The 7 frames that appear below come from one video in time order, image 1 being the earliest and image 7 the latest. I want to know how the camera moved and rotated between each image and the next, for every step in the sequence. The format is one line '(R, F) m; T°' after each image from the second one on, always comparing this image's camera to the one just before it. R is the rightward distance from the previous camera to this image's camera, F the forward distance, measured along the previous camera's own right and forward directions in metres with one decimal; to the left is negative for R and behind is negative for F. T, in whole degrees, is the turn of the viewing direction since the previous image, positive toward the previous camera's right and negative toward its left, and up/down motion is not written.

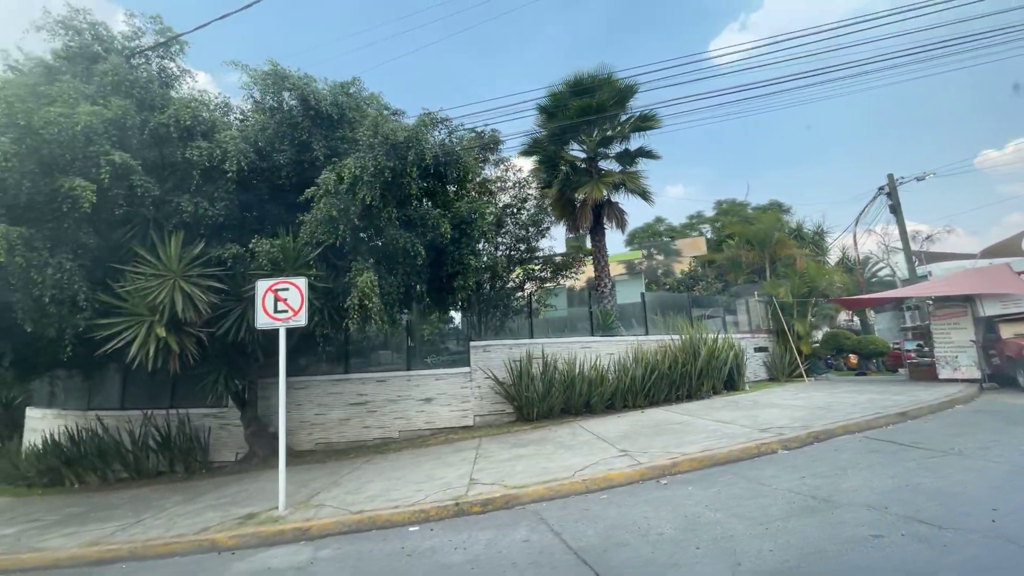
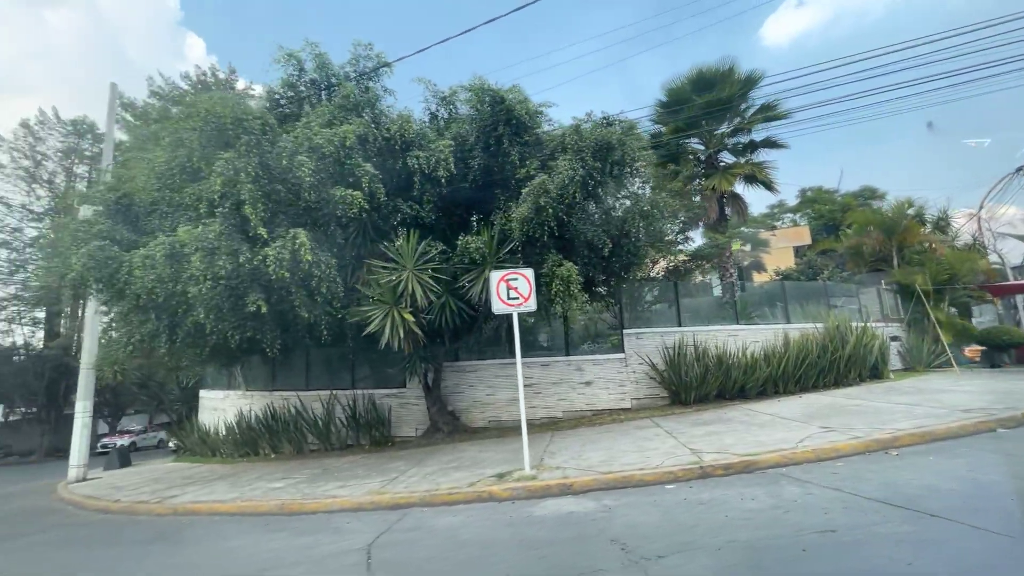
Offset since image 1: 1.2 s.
(-3.5, -1.1) m; -6°
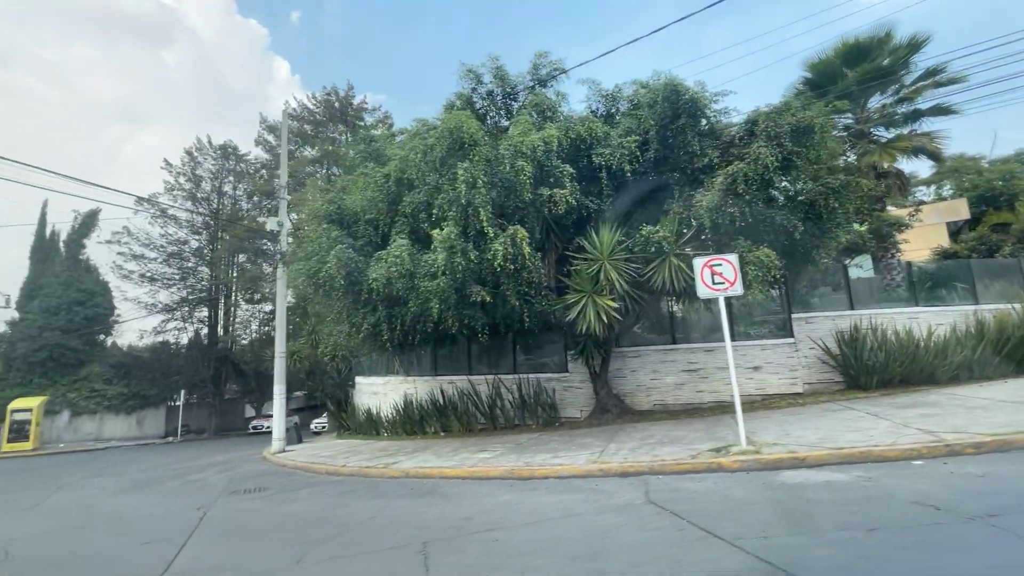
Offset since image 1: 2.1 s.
(-3.0, -1.1) m; -9°
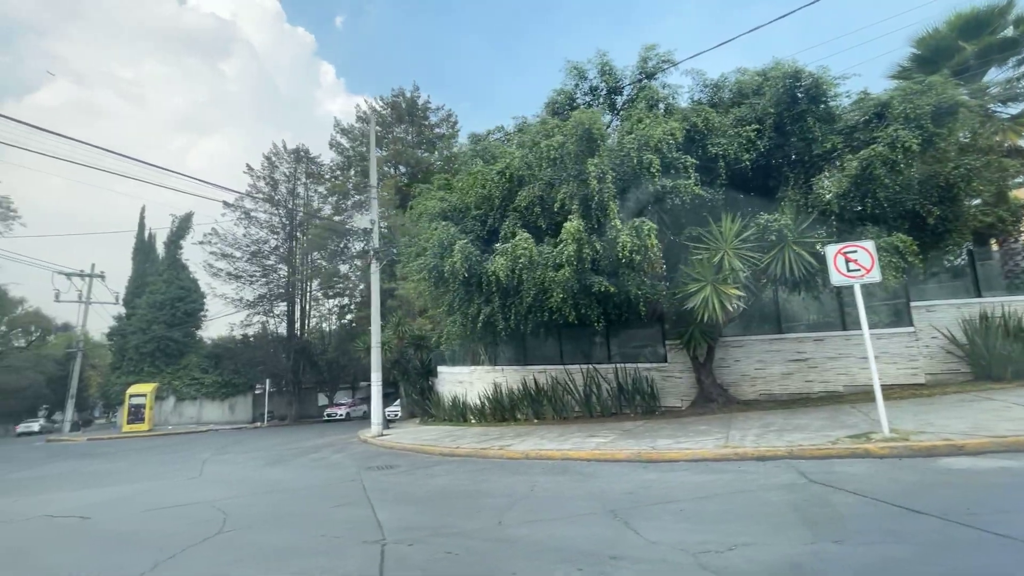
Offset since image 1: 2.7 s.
(-2.1, -0.6) m; -5°
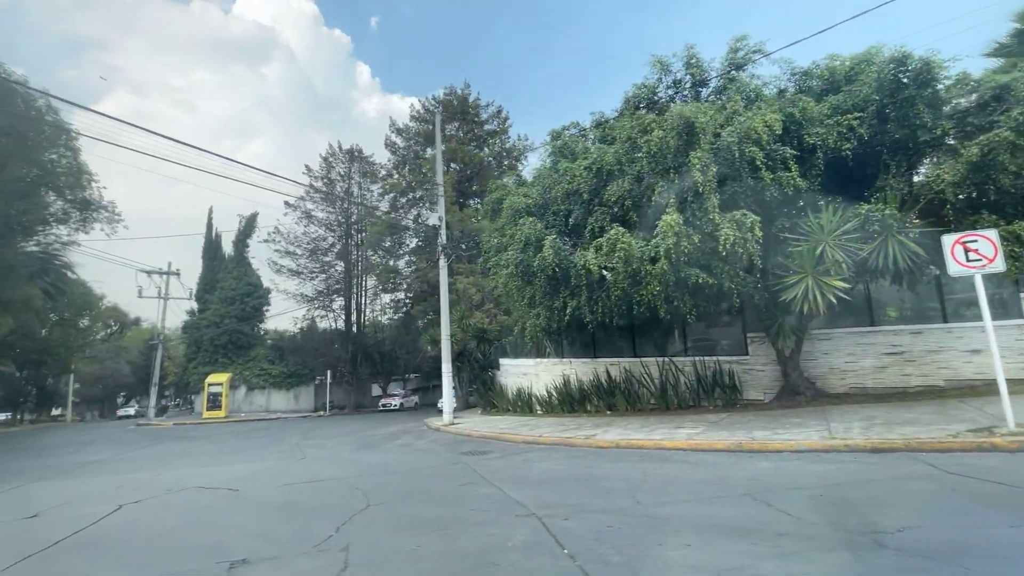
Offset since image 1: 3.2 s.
(-1.7, -0.5) m; -4°
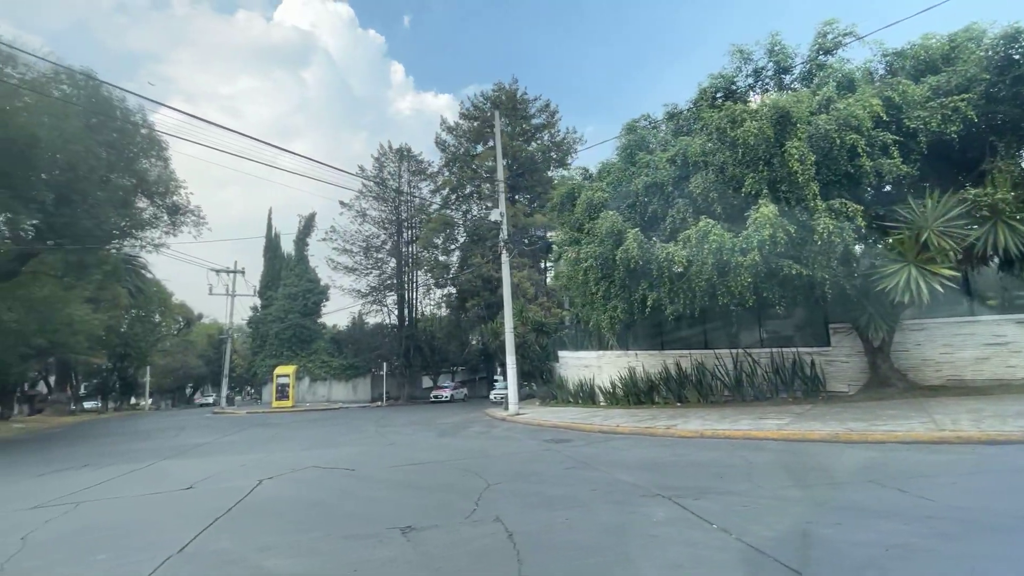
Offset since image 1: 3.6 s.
(-1.5, -0.5) m; -5°
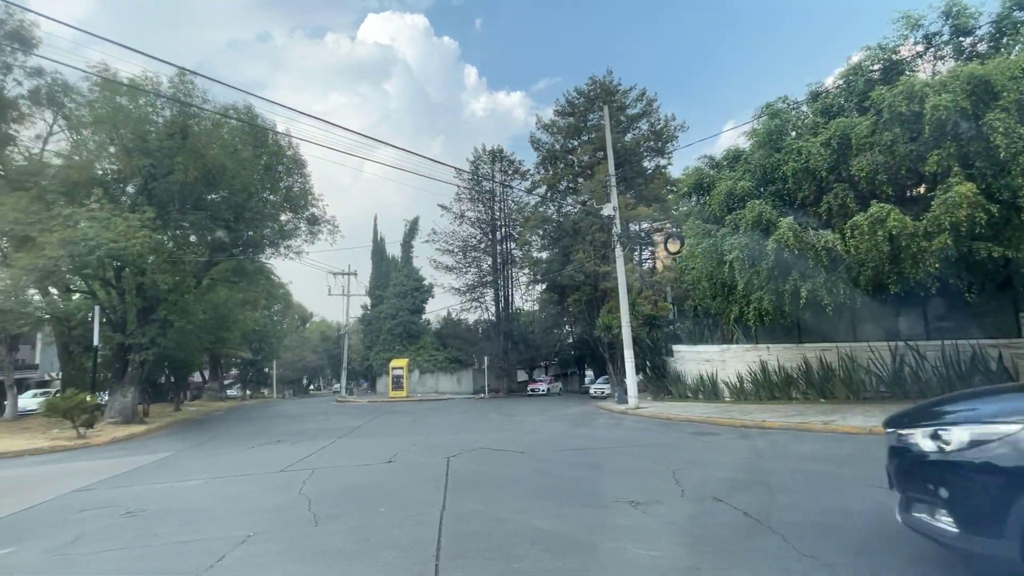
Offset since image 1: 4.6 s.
(-2.1, -0.8) m; -10°
